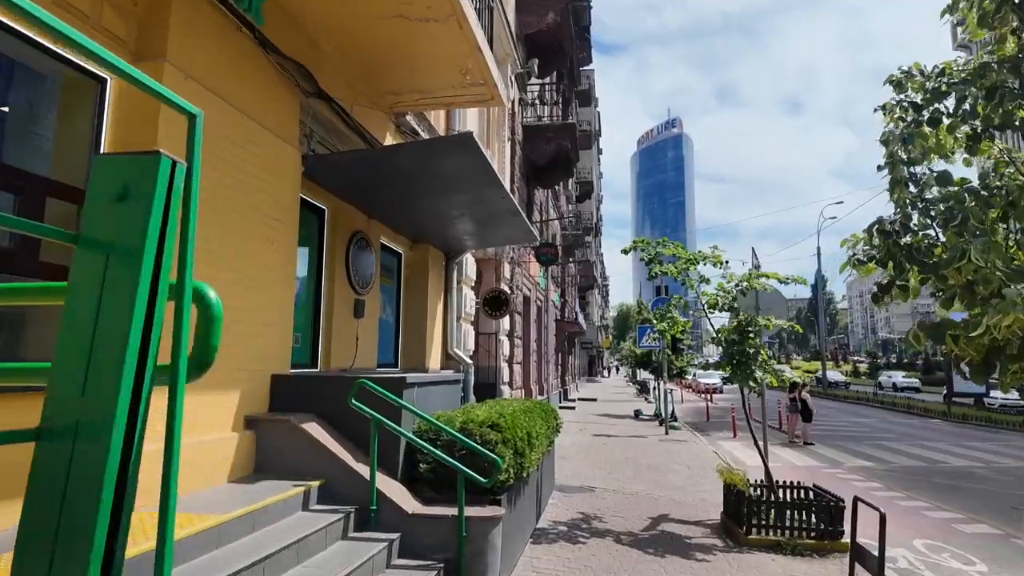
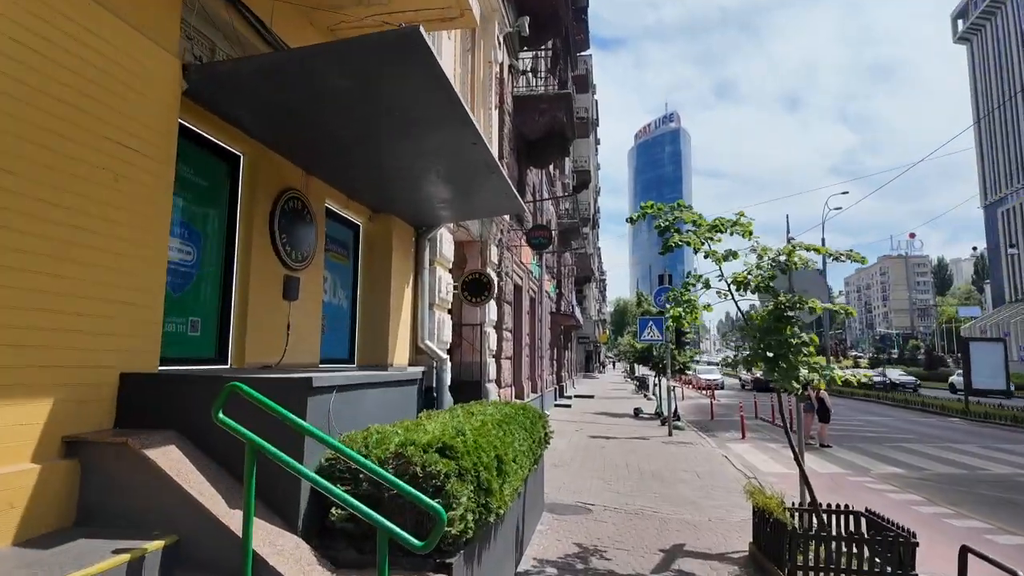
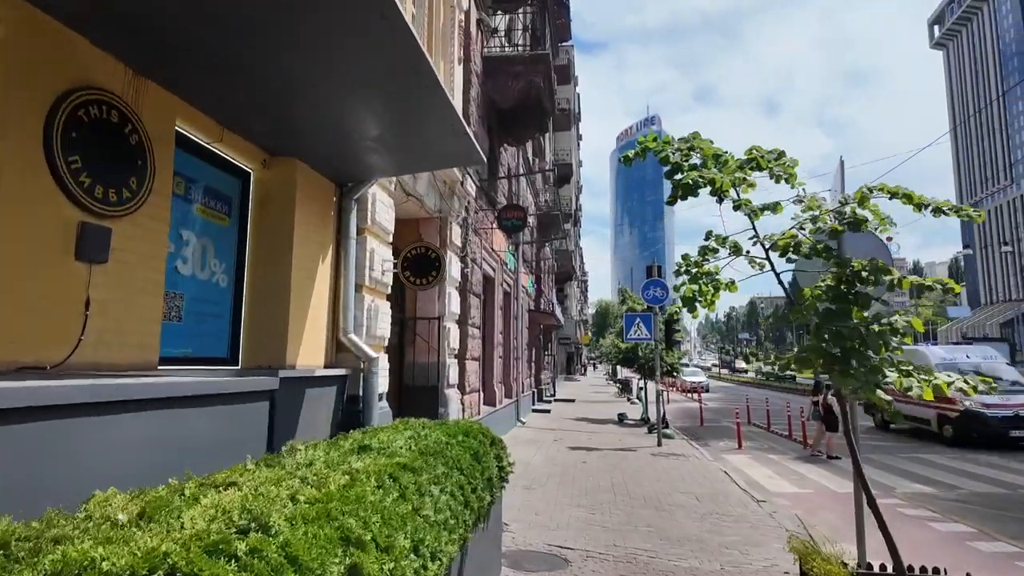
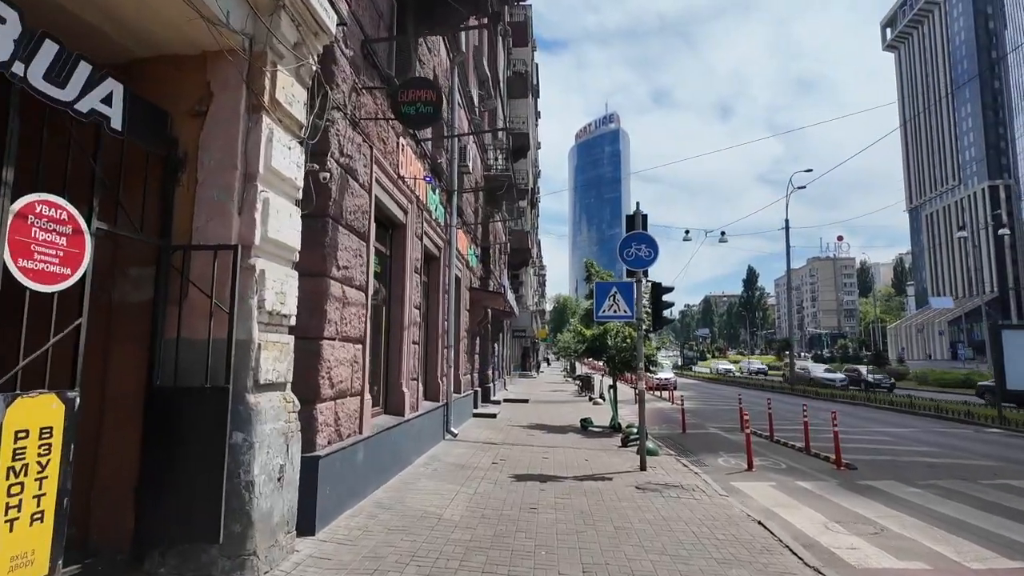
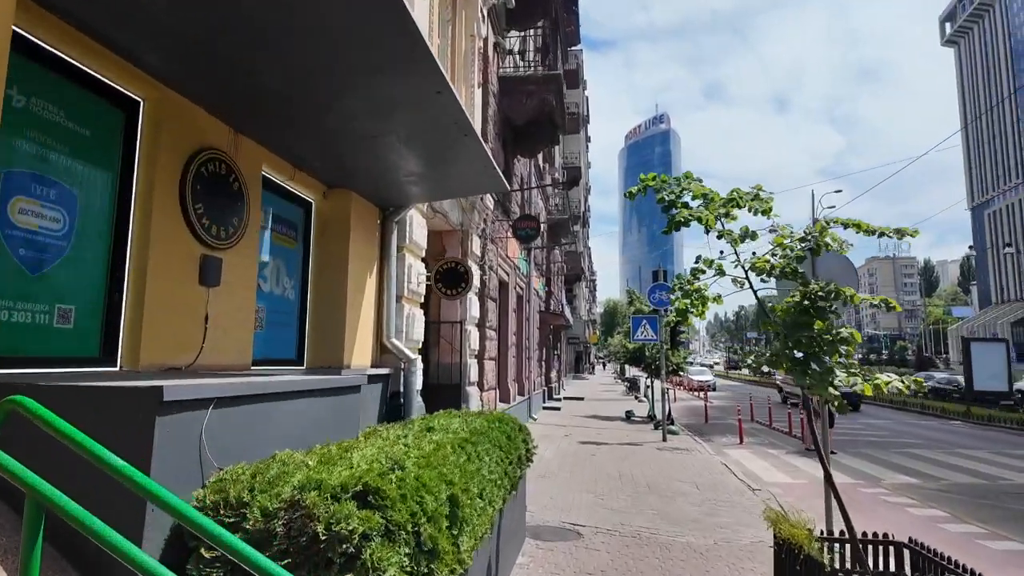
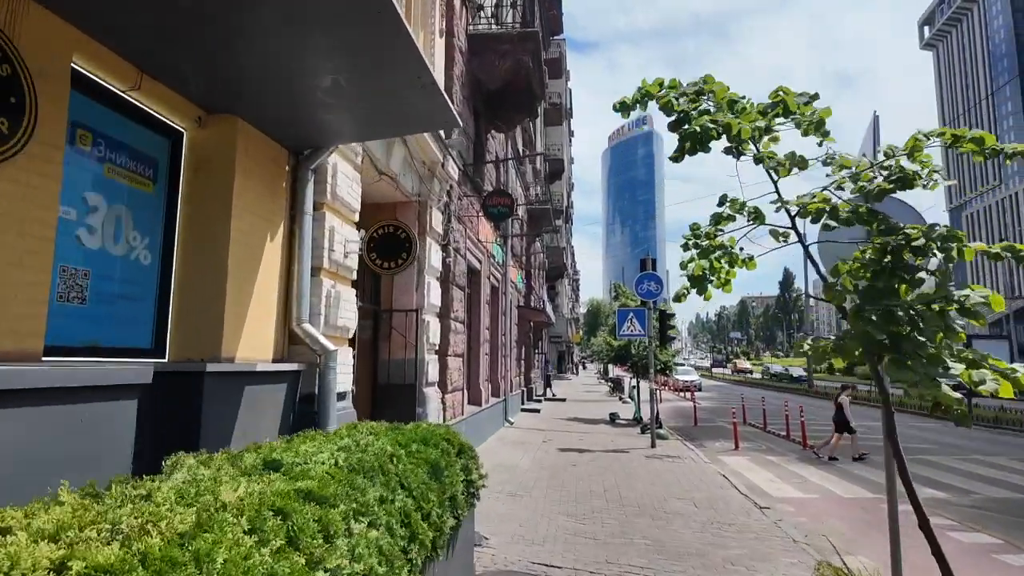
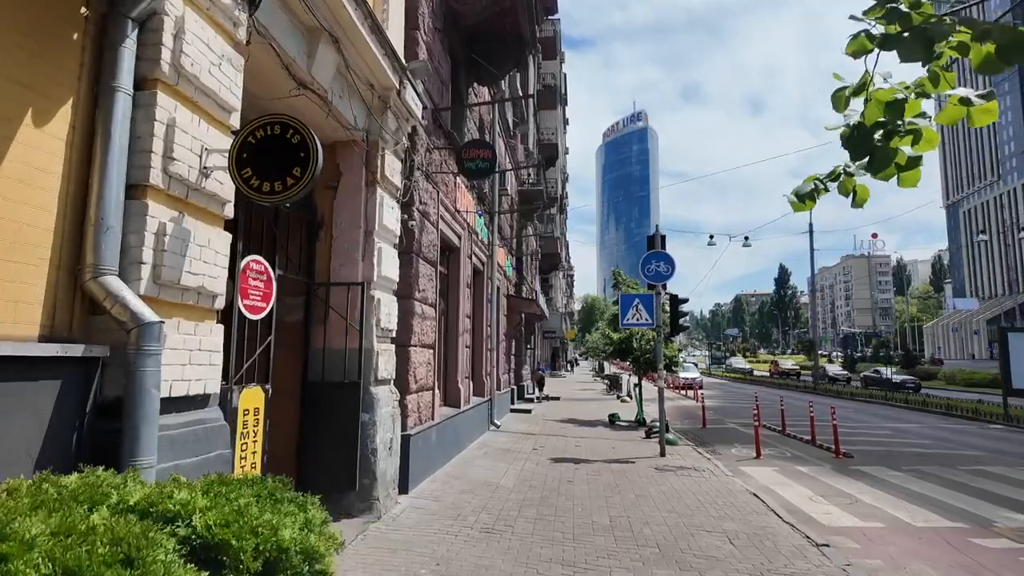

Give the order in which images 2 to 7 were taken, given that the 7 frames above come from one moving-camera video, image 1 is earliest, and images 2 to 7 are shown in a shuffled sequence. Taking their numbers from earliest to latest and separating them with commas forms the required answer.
2, 5, 3, 6, 7, 4
